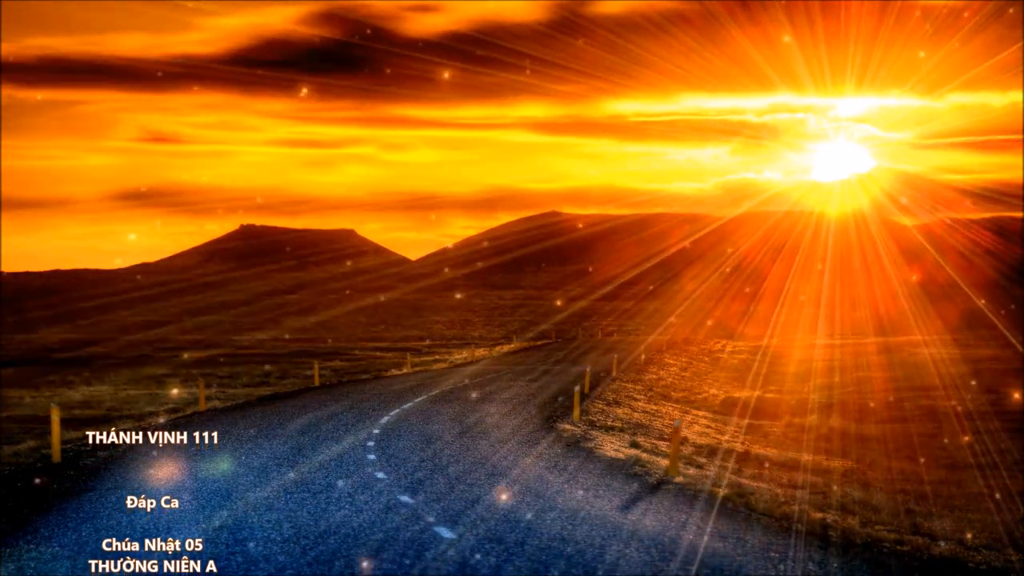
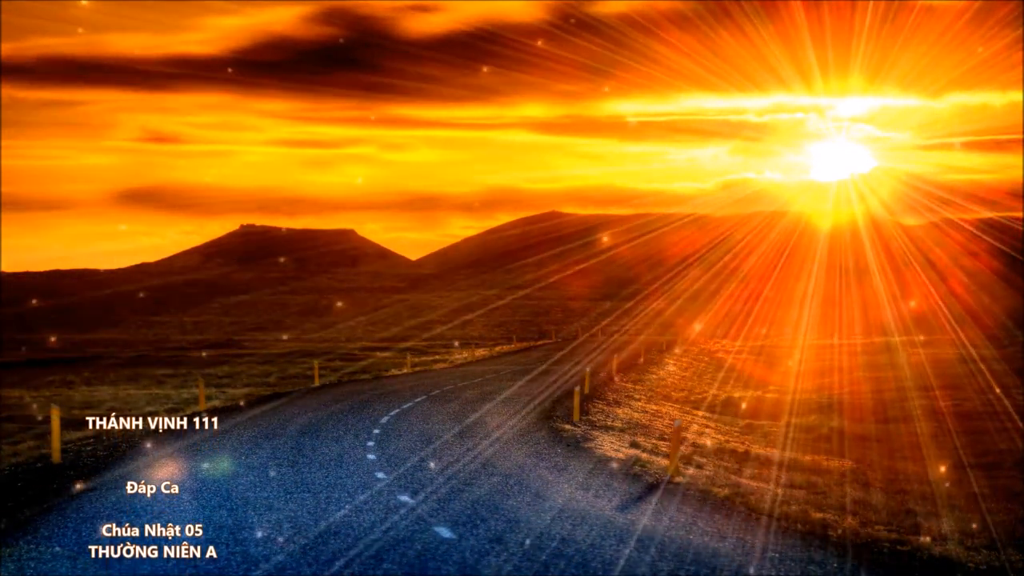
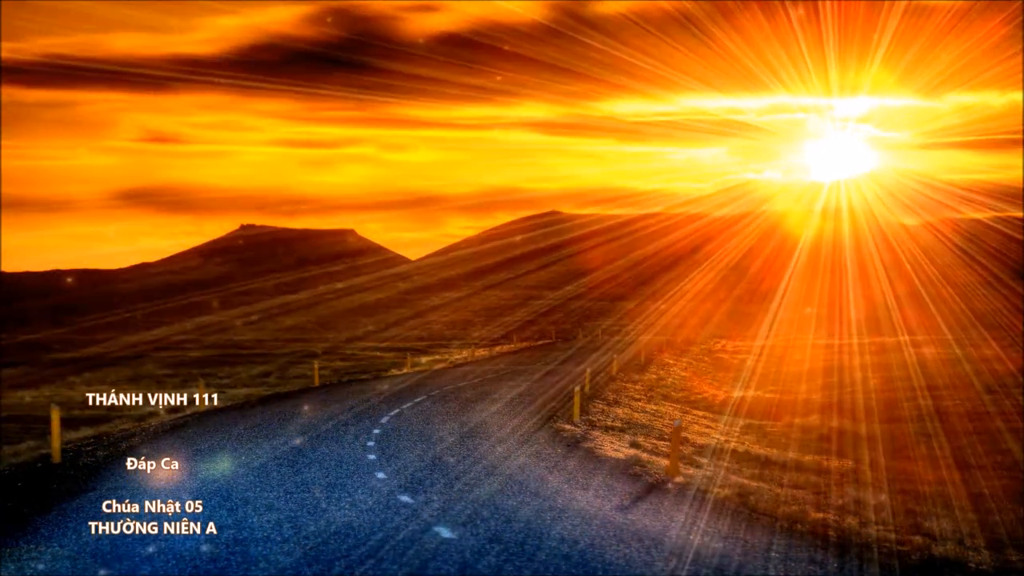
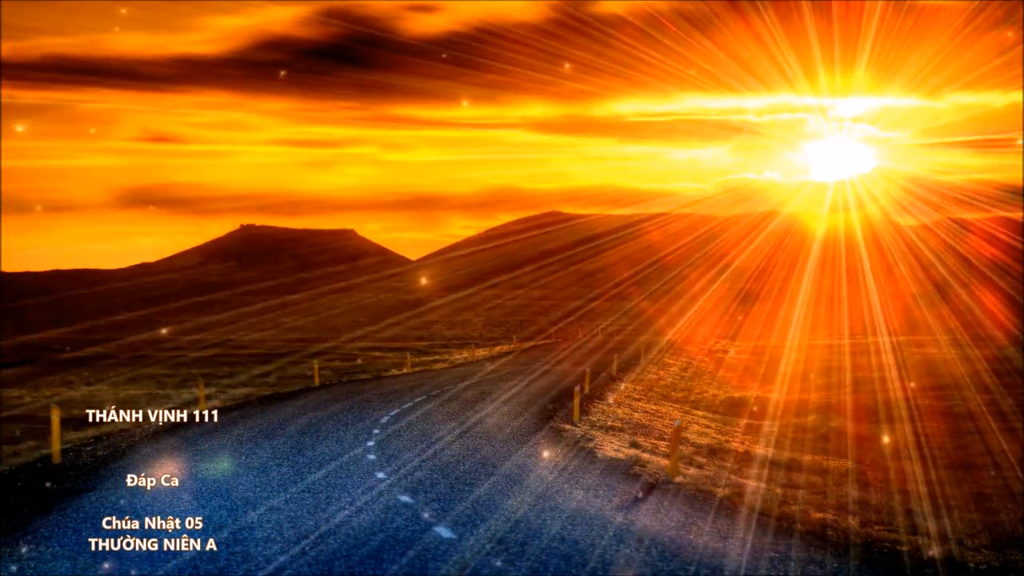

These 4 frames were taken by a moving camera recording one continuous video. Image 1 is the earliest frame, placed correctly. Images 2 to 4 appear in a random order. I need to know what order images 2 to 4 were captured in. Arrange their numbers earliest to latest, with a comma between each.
2, 4, 3
